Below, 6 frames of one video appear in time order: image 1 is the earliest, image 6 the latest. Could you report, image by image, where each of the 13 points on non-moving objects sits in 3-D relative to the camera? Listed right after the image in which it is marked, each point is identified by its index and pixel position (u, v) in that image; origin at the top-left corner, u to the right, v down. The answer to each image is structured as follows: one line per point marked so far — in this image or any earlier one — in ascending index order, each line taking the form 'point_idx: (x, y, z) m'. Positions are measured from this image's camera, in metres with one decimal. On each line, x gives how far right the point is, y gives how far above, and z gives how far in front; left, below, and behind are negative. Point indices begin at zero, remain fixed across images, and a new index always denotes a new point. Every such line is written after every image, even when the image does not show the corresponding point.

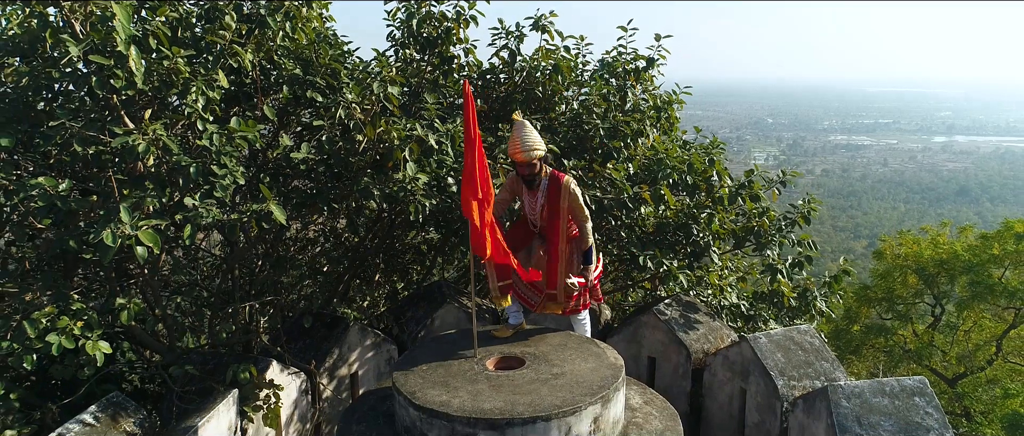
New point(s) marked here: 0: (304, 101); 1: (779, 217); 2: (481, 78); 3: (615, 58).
0: (-1.3, +0.7, +4.0) m
1: (+2.1, 0.0, +5.4) m
2: (-0.2, +1.0, +5.0) m
3: (+0.8, +1.3, +5.4) m
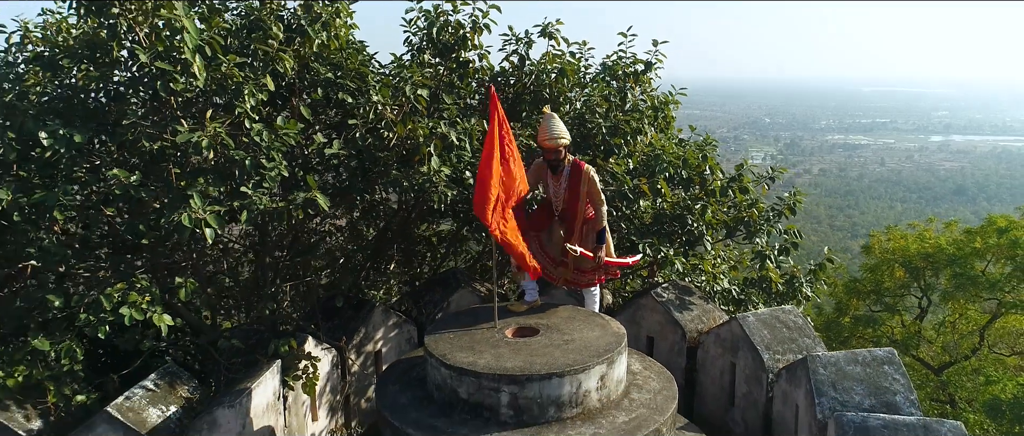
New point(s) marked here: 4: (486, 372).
0: (-1.2, +0.8, +4.5) m
1: (+2.2, +0.1, +5.9) m
2: (-0.1, +1.1, +5.4) m
3: (+0.9, +1.4, +5.9) m
4: (-0.1, -0.7, +3.1) m
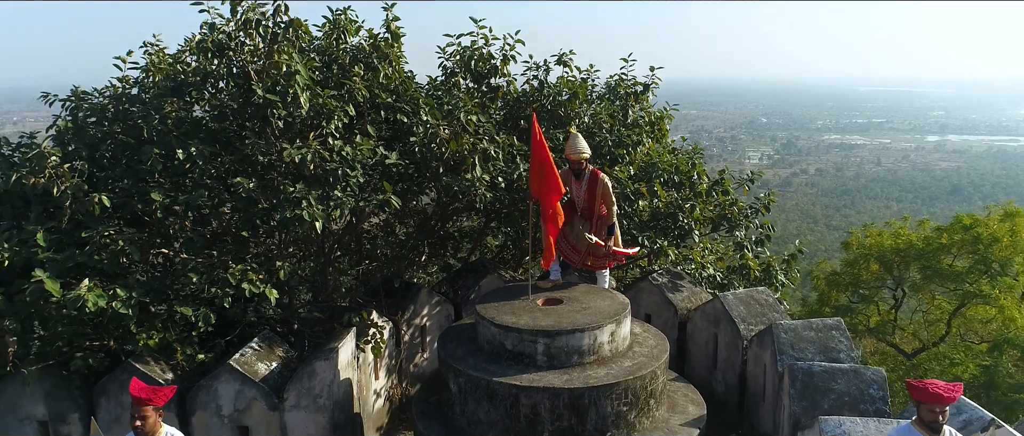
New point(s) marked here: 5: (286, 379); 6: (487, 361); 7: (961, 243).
0: (-1.0, +0.8, +5.5) m
1: (+2.4, +0.1, +7.0) m
2: (0.0, +1.1, +6.5) m
3: (+1.1, +1.4, +7.0) m
4: (+0.1, -0.7, +4.2) m
5: (-1.6, -1.1, +4.8) m
6: (-0.2, -0.9, +4.3) m
7: (+7.7, -0.4, +11.6) m
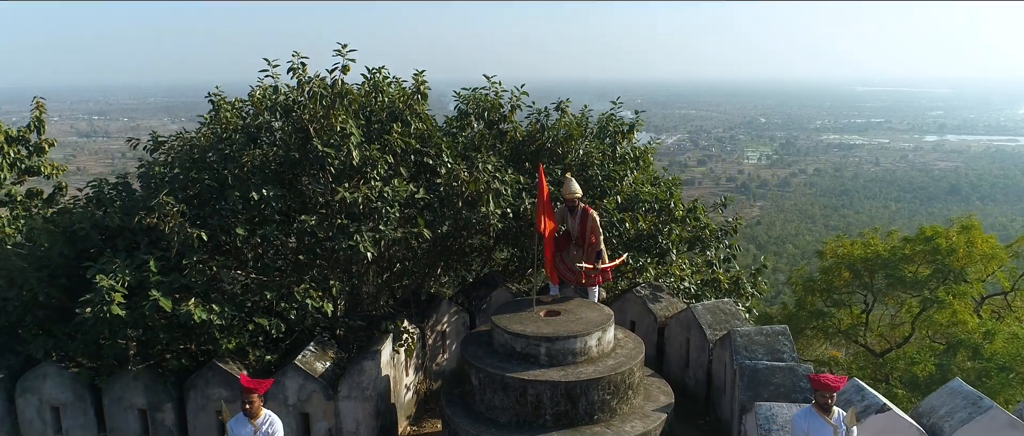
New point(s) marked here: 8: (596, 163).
0: (-0.9, +0.5, +6.7) m
1: (+2.5, -0.1, +8.2) m
2: (+0.1, +0.9, +7.6) m
3: (+1.2, +1.1, +8.1) m
4: (+0.2, -0.9, +5.3) m
5: (-1.5, -1.4, +6.0) m
6: (-0.1, -1.2, +5.5) m
7: (+7.8, -0.7, +12.8) m
8: (+1.0, +0.6, +7.7) m
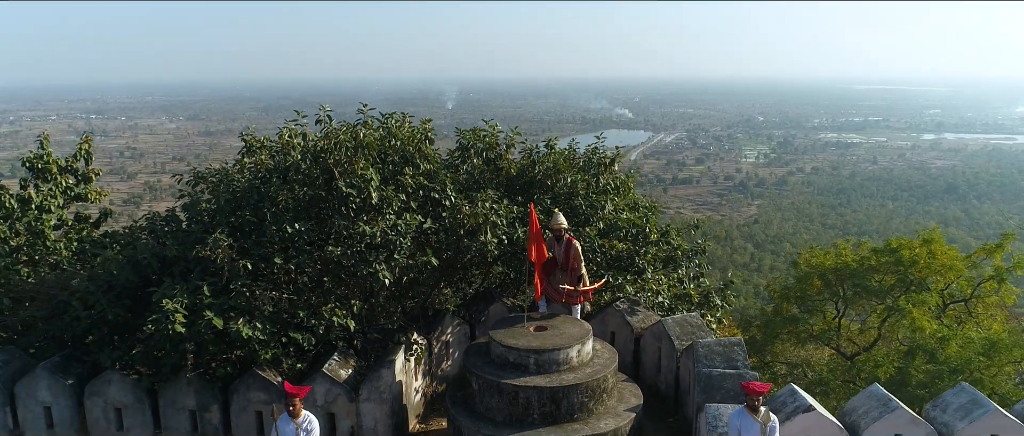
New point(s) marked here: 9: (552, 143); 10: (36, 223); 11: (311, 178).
0: (-1.0, +0.2, +7.8) m
1: (+2.4, -0.4, +9.2) m
2: (0.0, +0.6, +8.7) m
3: (+1.1, +0.8, +9.2) m
4: (+0.1, -1.2, +6.4) m
5: (-1.6, -1.7, +7.0) m
6: (-0.1, -1.5, +6.6) m
7: (+7.7, -1.0, +13.9) m
8: (+0.9, +0.3, +8.8) m
9: (+0.5, +1.0, +8.9) m
10: (-6.1, -0.1, +8.7) m
11: (-2.2, +0.4, +7.2) m
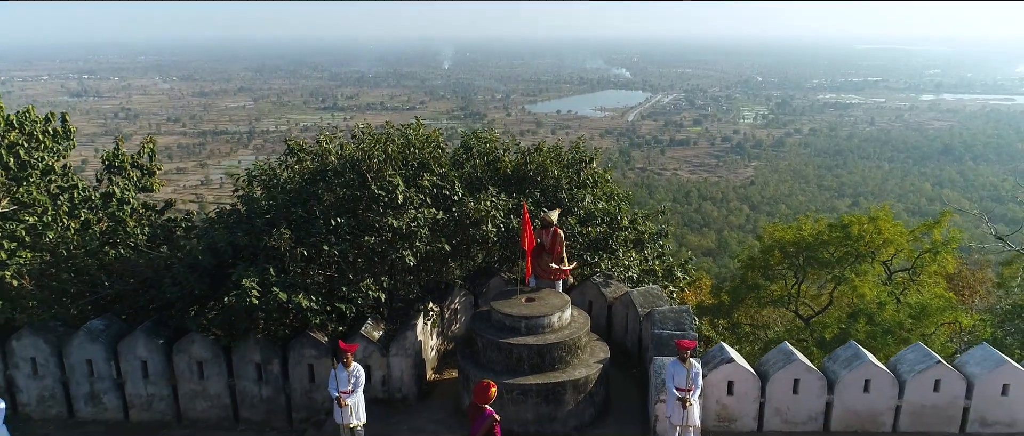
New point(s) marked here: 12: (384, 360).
0: (-1.0, +0.3, +9.6) m
1: (+2.4, -0.3, +11.1) m
2: (0.0, +0.7, +10.5) m
3: (+1.0, +1.0, +11.0) m
4: (+0.1, -1.2, +8.4) m
5: (-1.6, -1.6, +9.0) m
6: (-0.2, -1.4, +8.5) m
7: (+7.6, -0.5, +15.8) m
8: (+0.8, +0.5, +10.6) m
9: (+0.5, +1.2, +10.7) m
10: (-6.2, +0.1, +10.6) m
11: (-2.2, +0.5, +9.0) m
12: (-1.7, -1.9, +8.9) m
